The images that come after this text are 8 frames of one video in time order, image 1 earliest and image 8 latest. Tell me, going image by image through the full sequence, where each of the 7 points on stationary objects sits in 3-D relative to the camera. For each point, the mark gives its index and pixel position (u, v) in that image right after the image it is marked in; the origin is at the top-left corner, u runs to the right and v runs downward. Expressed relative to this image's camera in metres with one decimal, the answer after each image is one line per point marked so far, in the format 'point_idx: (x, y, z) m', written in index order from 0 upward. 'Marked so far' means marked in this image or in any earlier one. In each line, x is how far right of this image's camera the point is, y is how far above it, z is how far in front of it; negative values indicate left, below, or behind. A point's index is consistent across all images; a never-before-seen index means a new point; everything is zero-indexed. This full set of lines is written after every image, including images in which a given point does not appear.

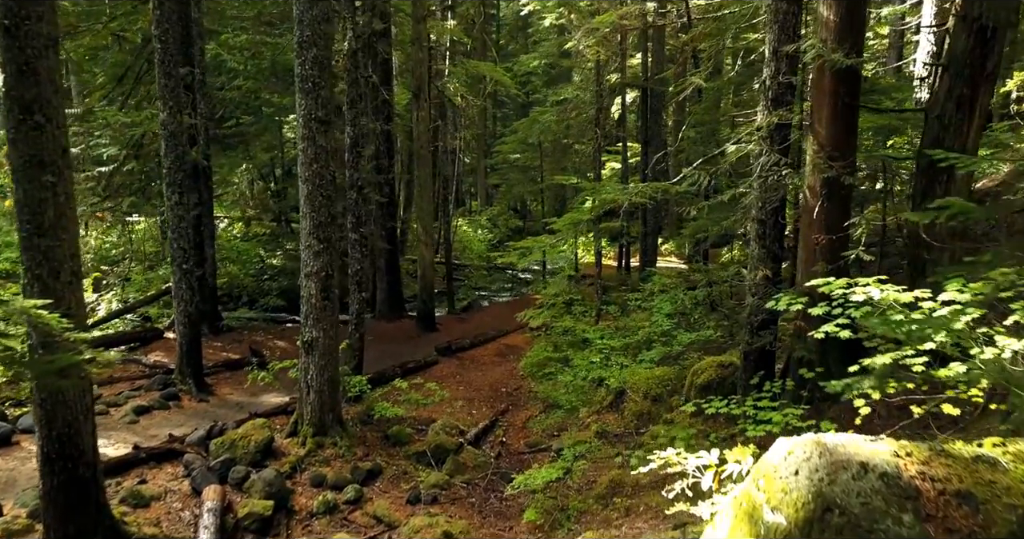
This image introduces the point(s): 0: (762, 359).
0: (+3.1, -1.1, +7.3) m
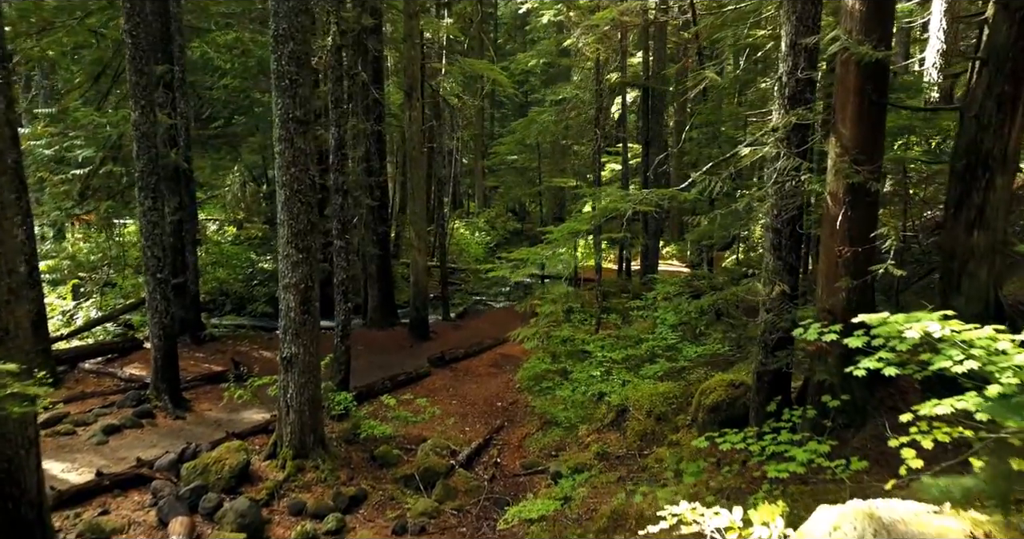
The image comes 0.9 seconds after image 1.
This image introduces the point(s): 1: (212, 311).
0: (+3.0, -1.3, +6.7) m
1: (-8.9, -1.2, +17.6) m
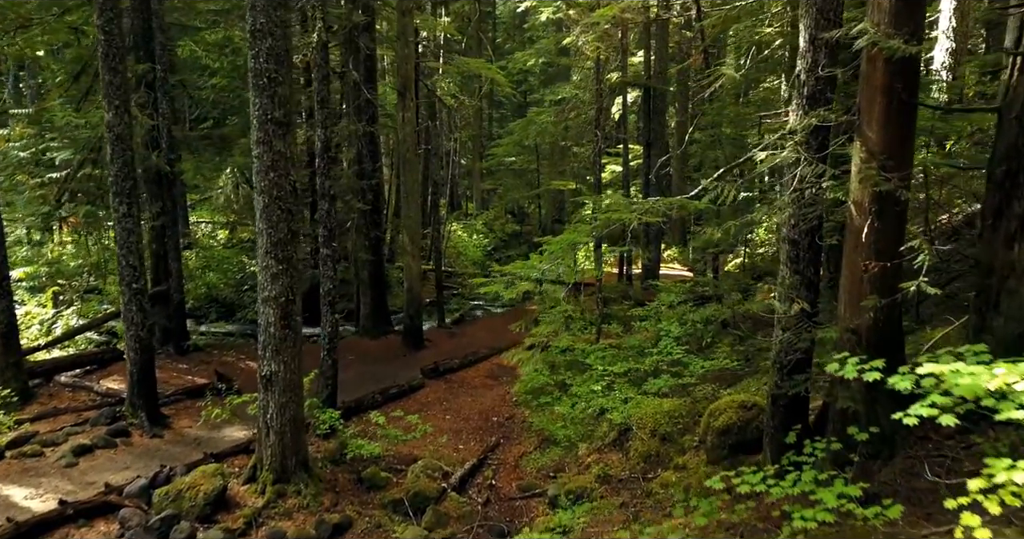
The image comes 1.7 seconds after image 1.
0: (+2.9, -1.4, +6.1) m
1: (-9.0, -1.4, +17.1) m
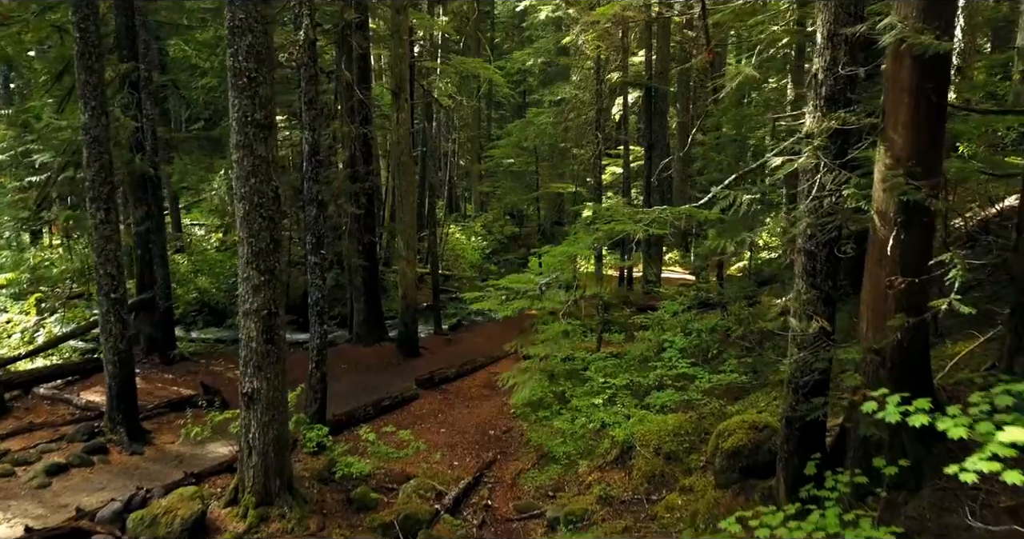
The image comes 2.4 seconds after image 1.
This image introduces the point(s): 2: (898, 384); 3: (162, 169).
0: (+2.9, -1.6, +5.7) m
1: (-9.0, -1.5, +16.6) m
2: (+3.3, -1.0, +5.1) m
3: (-7.1, +2.0, +11.9) m
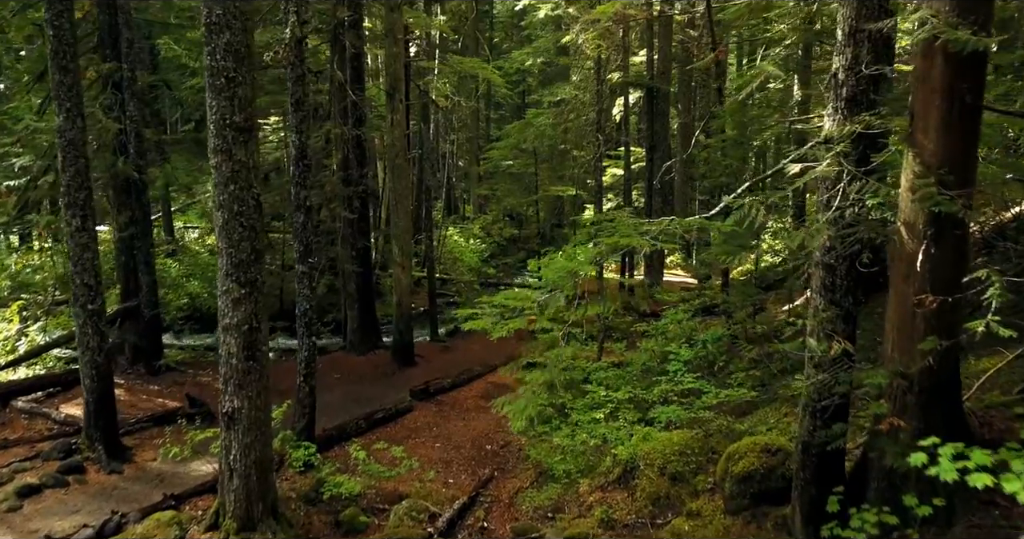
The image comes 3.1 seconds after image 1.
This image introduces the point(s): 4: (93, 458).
0: (+2.8, -1.7, +5.3) m
1: (-9.1, -1.7, +16.2) m
2: (+3.3, -1.1, +4.7) m
3: (-7.1, +1.9, +11.5) m
4: (-6.2, -2.8, +8.7) m
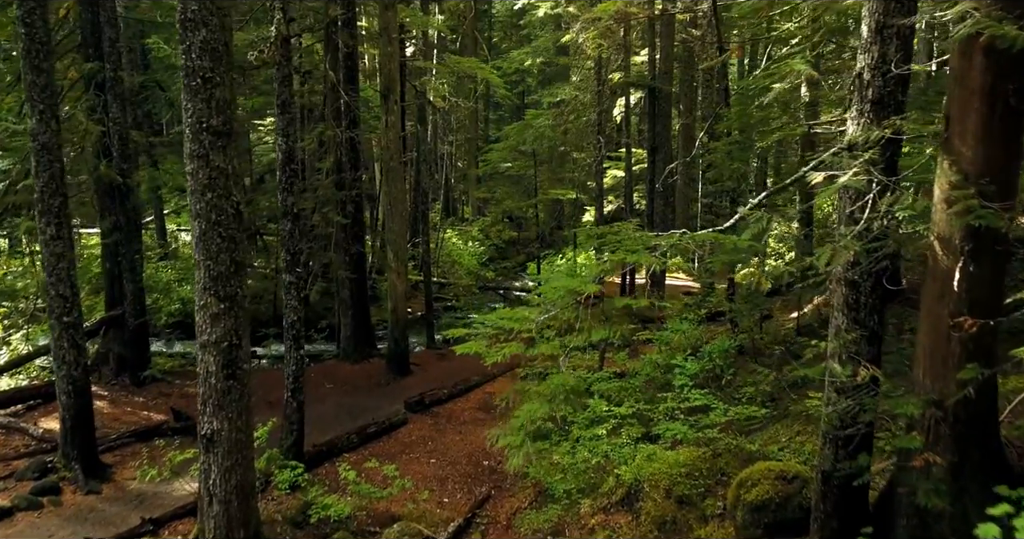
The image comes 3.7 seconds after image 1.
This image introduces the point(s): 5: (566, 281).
0: (+2.8, -1.8, +4.9) m
1: (-9.1, -1.8, +15.8) m
2: (+3.2, -1.2, +4.3) m
3: (-7.1, +1.7, +11.1) m
4: (-6.2, -2.9, +8.3) m
5: (+0.6, -0.2, +6.4) m
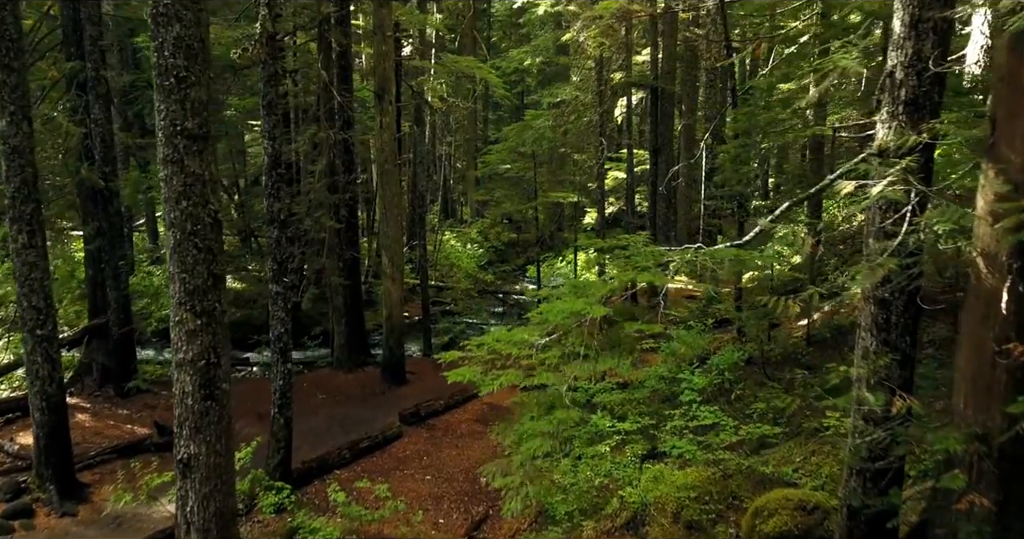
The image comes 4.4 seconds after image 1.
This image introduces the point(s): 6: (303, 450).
0: (+2.8, -2.0, +4.4) m
1: (-9.1, -2.0, +15.4) m
2: (+3.2, -1.4, +3.8) m
3: (-7.2, +1.6, +10.6) m
4: (-6.2, -3.0, +7.8) m
5: (+0.6, -0.3, +6.0) m
6: (-3.4, -3.0, +9.8) m
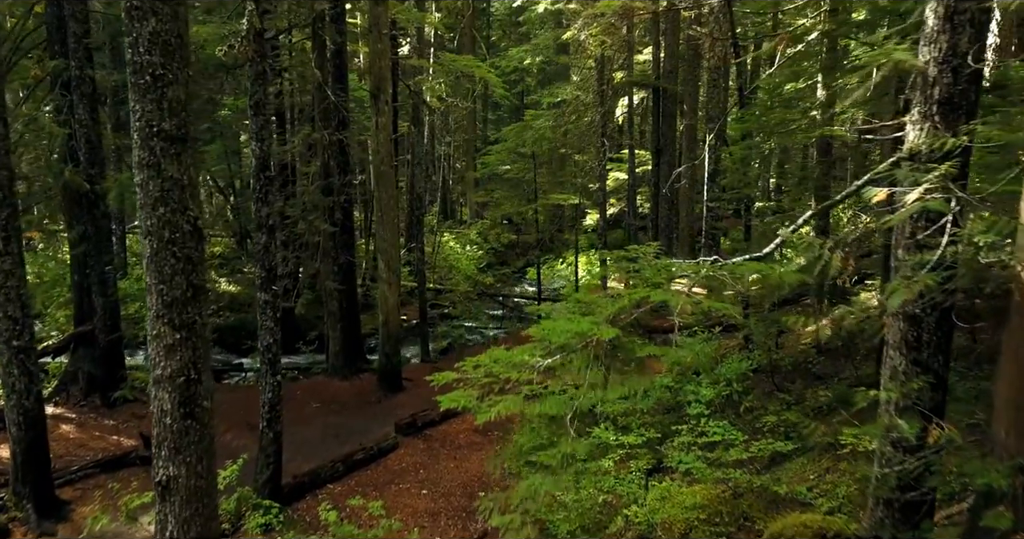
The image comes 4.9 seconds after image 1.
0: (+2.8, -2.0, +4.1) m
1: (-9.2, -2.1, +15.0) m
2: (+3.2, -1.5, +3.5) m
3: (-7.2, +1.5, +10.3) m
4: (-6.2, -3.1, +7.5) m
5: (+0.6, -0.4, +5.7) m
6: (-3.4, -3.1, +9.5) m
